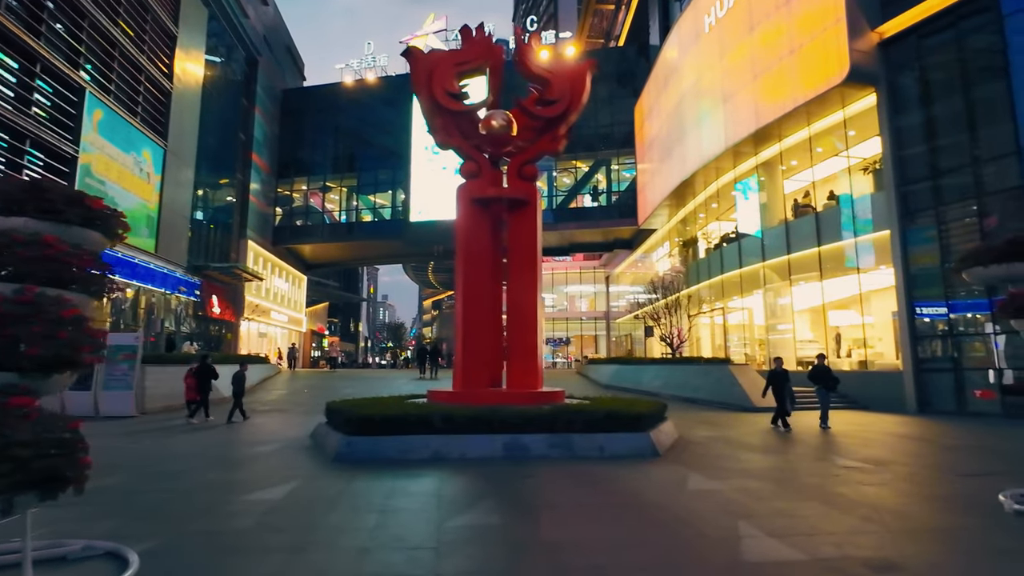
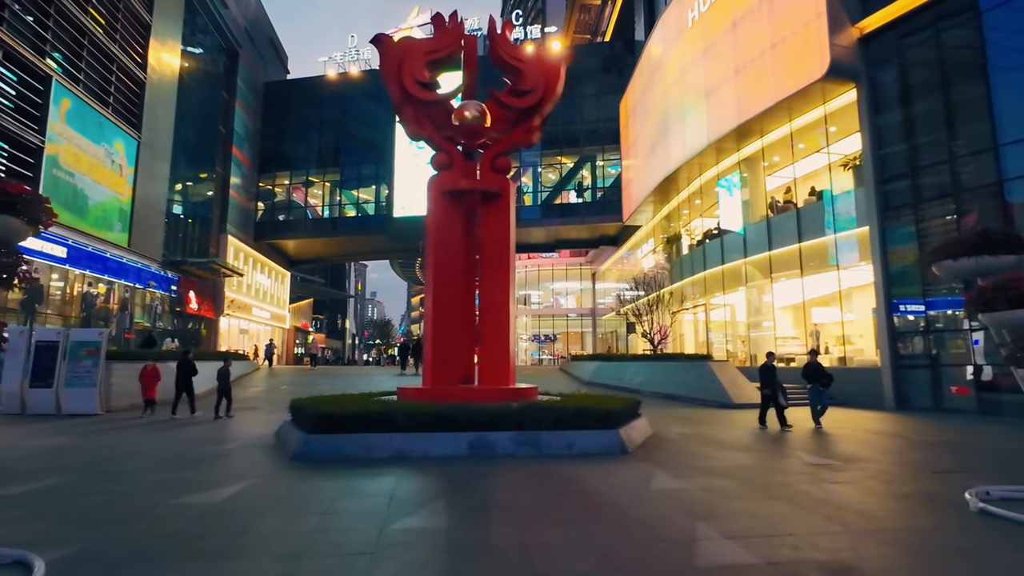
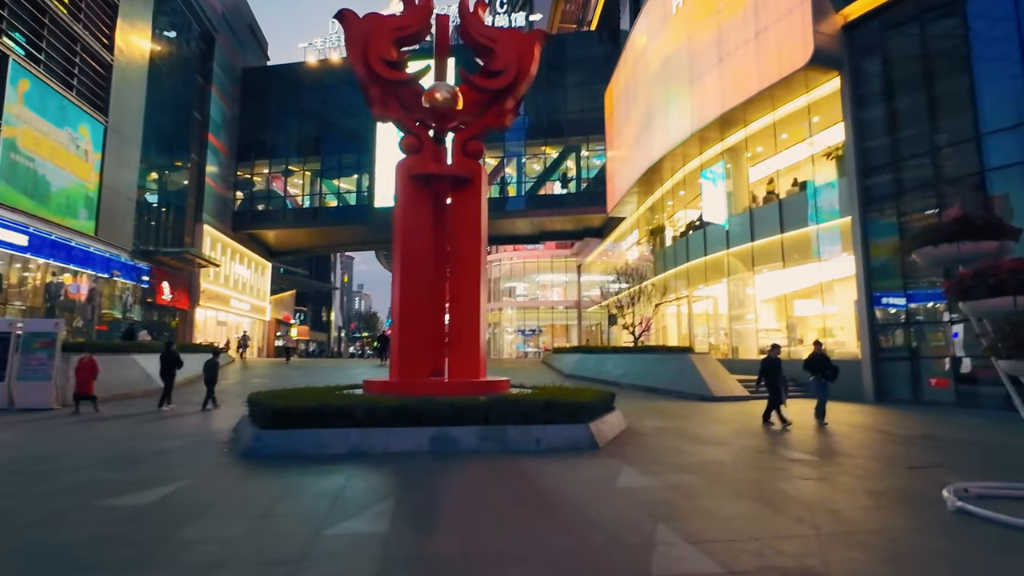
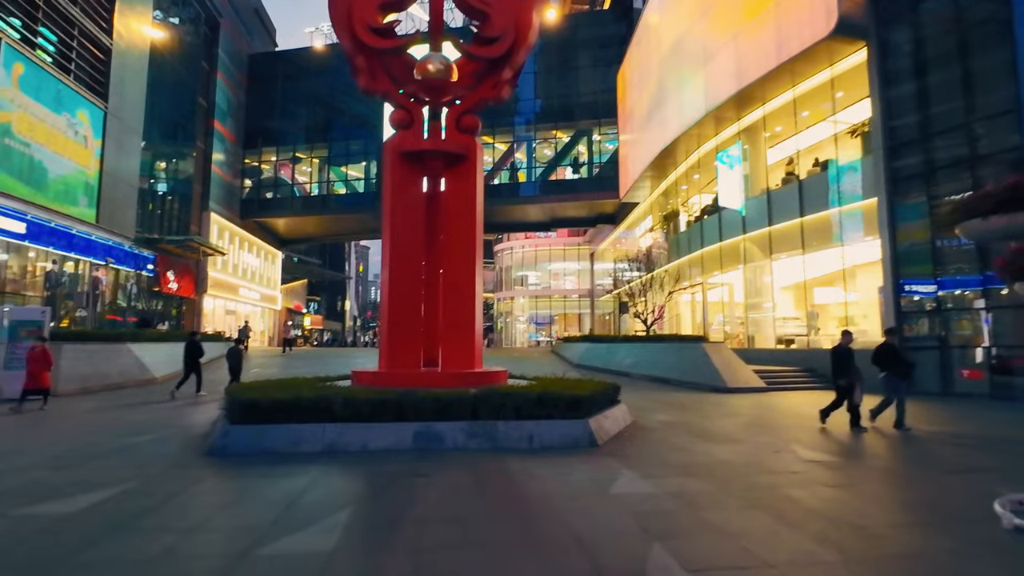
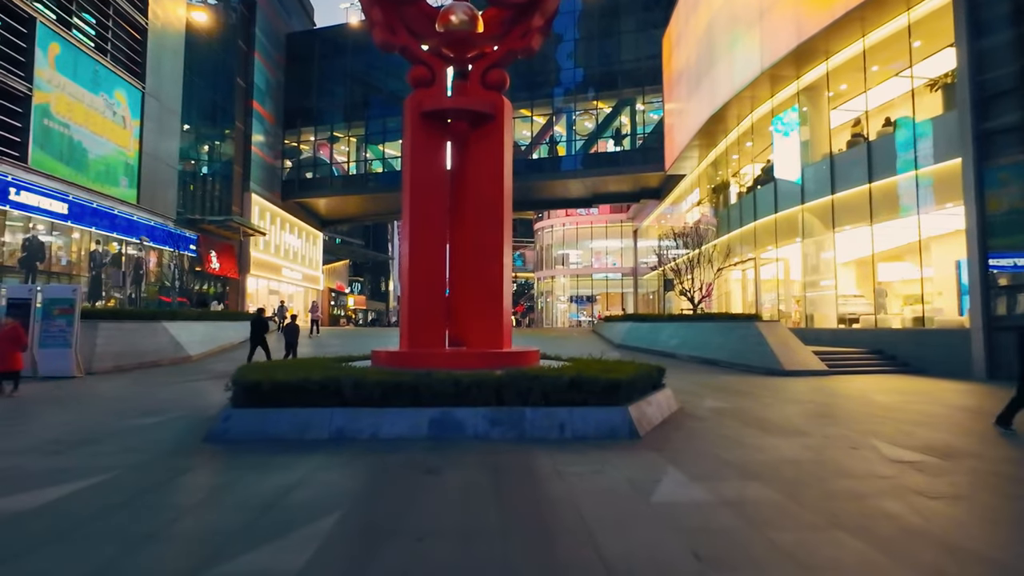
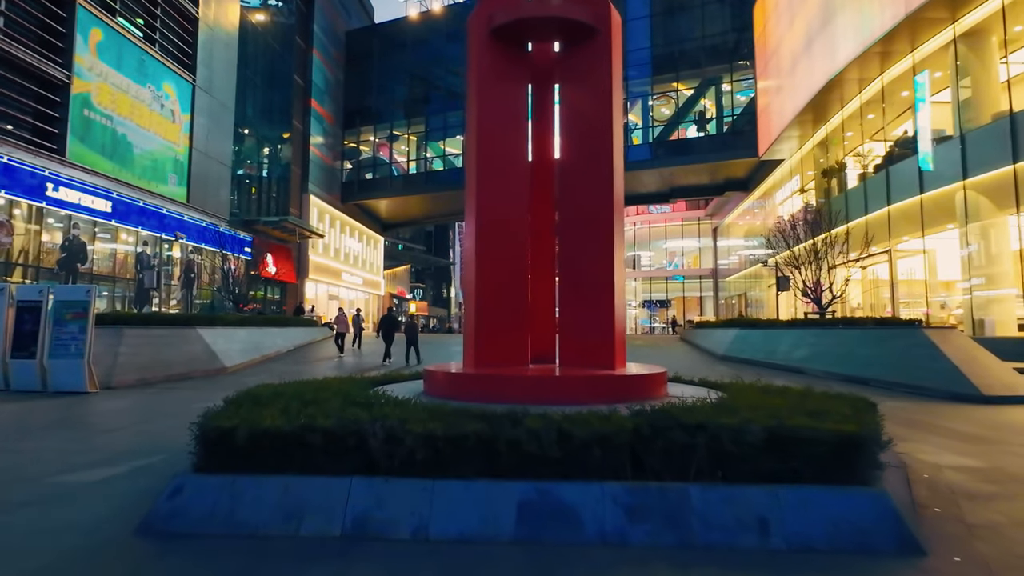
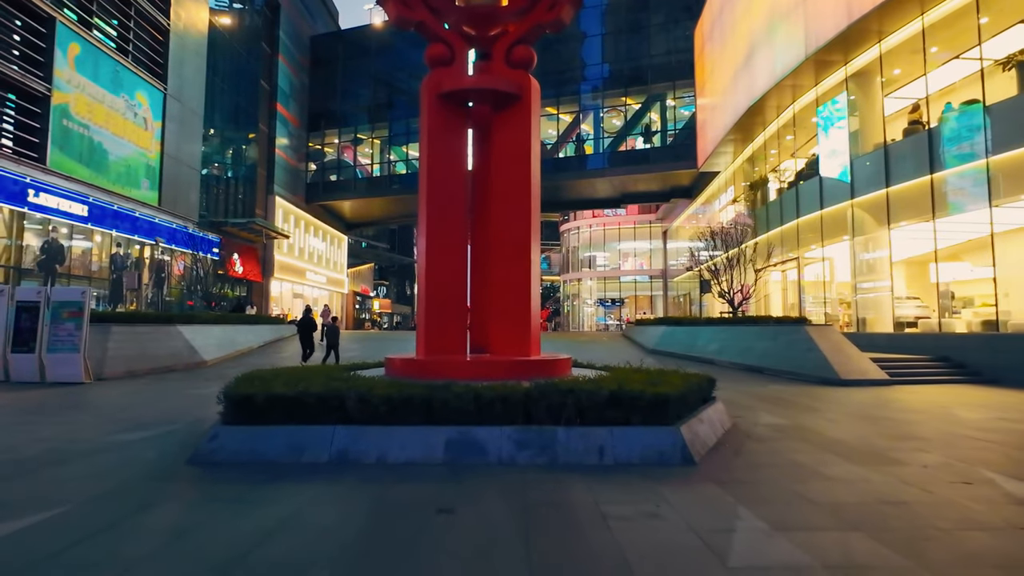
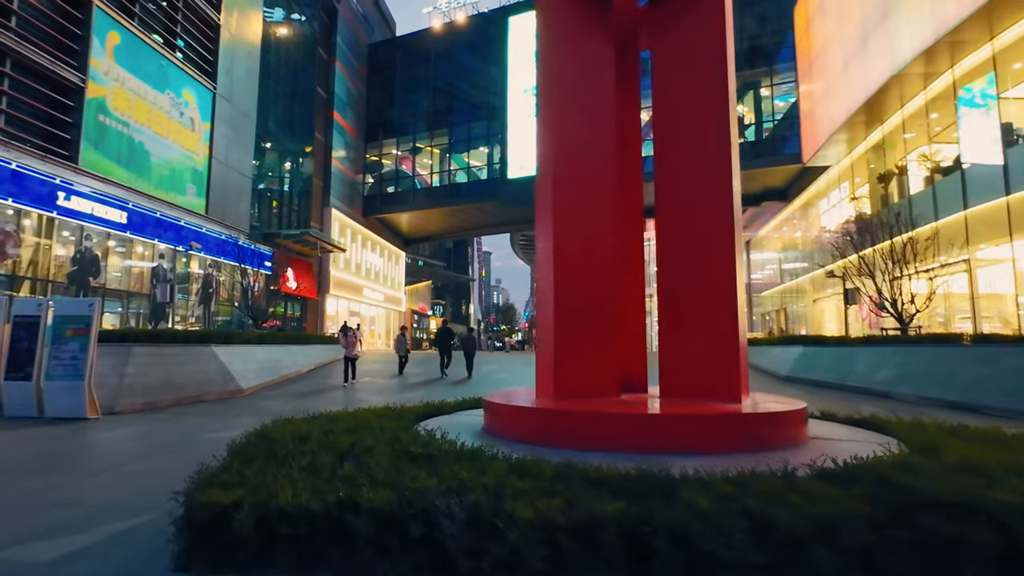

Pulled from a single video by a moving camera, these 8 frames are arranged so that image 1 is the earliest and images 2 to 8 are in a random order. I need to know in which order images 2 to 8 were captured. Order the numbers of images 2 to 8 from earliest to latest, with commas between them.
2, 3, 4, 5, 7, 6, 8
